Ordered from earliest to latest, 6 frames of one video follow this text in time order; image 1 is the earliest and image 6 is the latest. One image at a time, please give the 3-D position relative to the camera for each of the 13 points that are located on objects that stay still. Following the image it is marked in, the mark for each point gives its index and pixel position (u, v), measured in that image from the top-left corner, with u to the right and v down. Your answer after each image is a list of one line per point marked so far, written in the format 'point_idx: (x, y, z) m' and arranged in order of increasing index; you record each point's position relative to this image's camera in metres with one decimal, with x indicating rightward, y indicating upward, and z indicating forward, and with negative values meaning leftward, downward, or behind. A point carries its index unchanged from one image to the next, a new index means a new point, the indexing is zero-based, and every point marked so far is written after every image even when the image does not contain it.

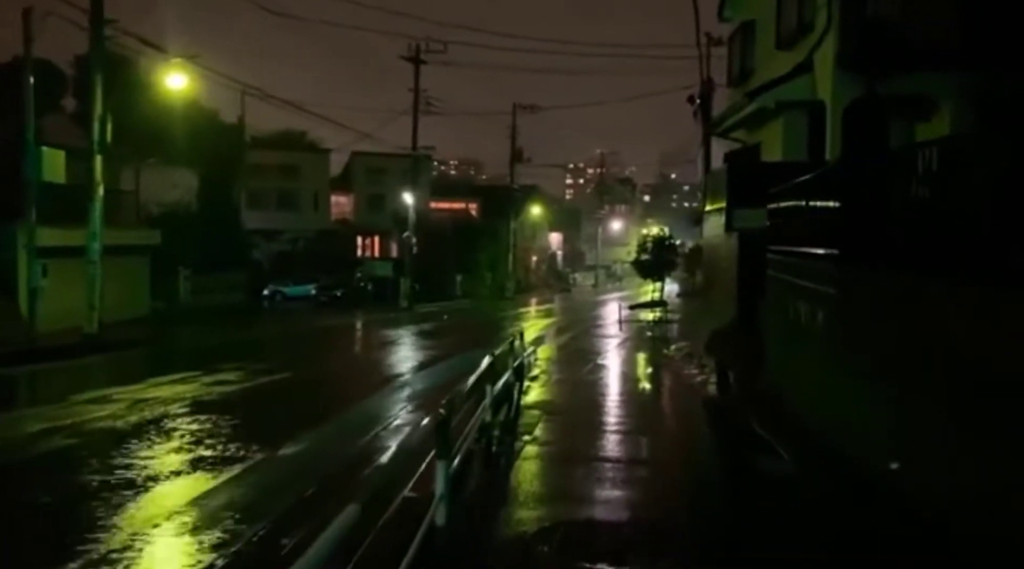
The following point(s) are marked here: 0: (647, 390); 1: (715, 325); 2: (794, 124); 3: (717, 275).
0: (+2.6, -2.1, +16.5) m
1: (+4.6, -1.0, +19.6) m
2: (+5.9, +3.3, +18.0) m
3: (+4.6, +0.2, +19.5) m
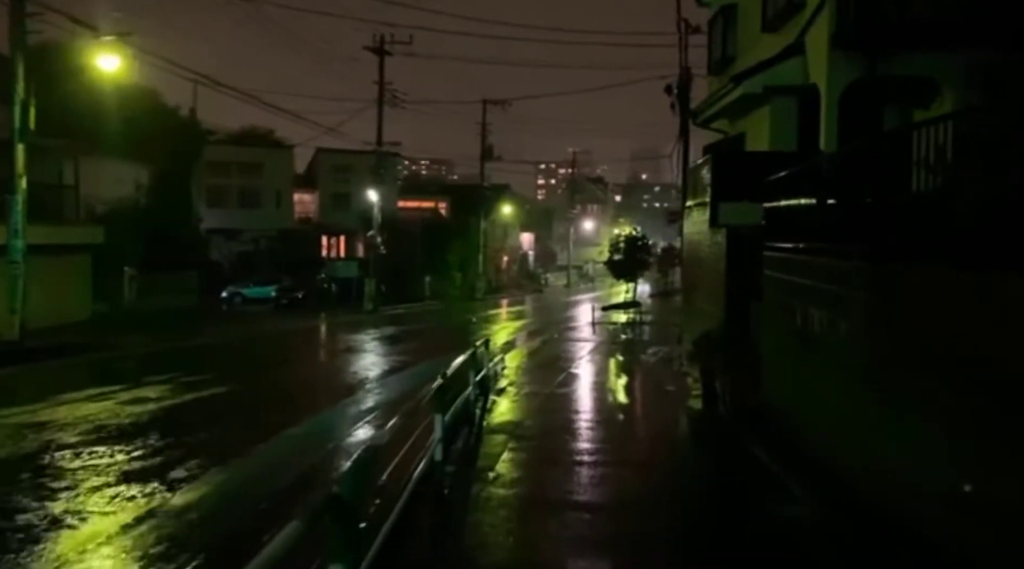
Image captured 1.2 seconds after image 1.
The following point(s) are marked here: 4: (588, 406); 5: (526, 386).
0: (+2.0, -2.1, +15.0) m
1: (+3.9, -1.0, +18.1) m
2: (+5.2, +3.3, +16.6) m
3: (+3.9, +0.2, +18.1) m
4: (+1.3, -2.1, +15.2) m
5: (+0.3, -2.0, +17.0) m
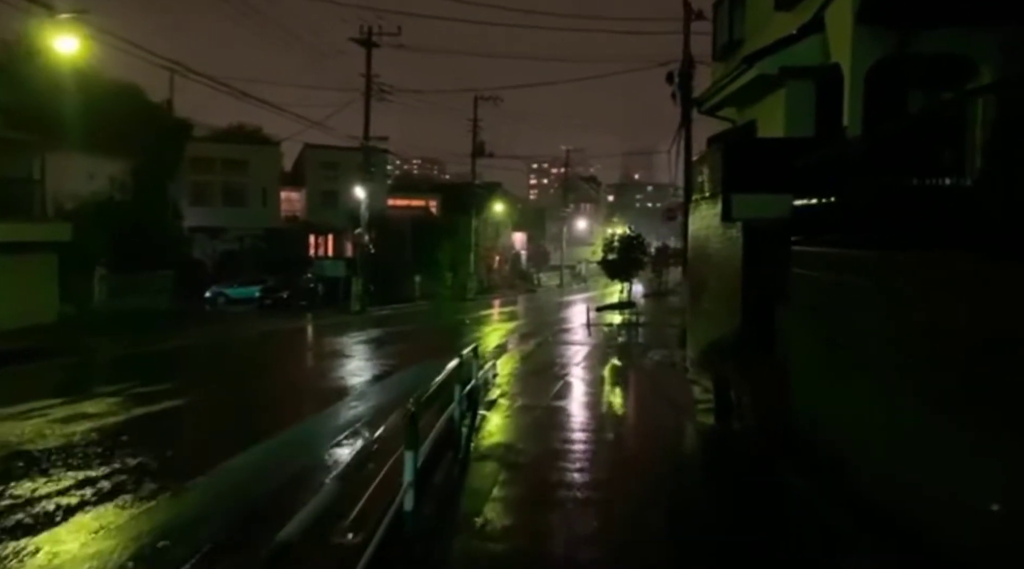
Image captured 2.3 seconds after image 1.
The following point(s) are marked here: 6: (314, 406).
0: (+1.8, -2.1, +13.6) m
1: (+3.7, -1.0, +16.7) m
2: (+5.1, +3.3, +15.2) m
3: (+3.7, +0.2, +16.7) m
4: (+1.1, -2.1, +13.8) m
5: (+0.1, -2.0, +15.5) m
6: (-4.5, -2.8, +19.8) m
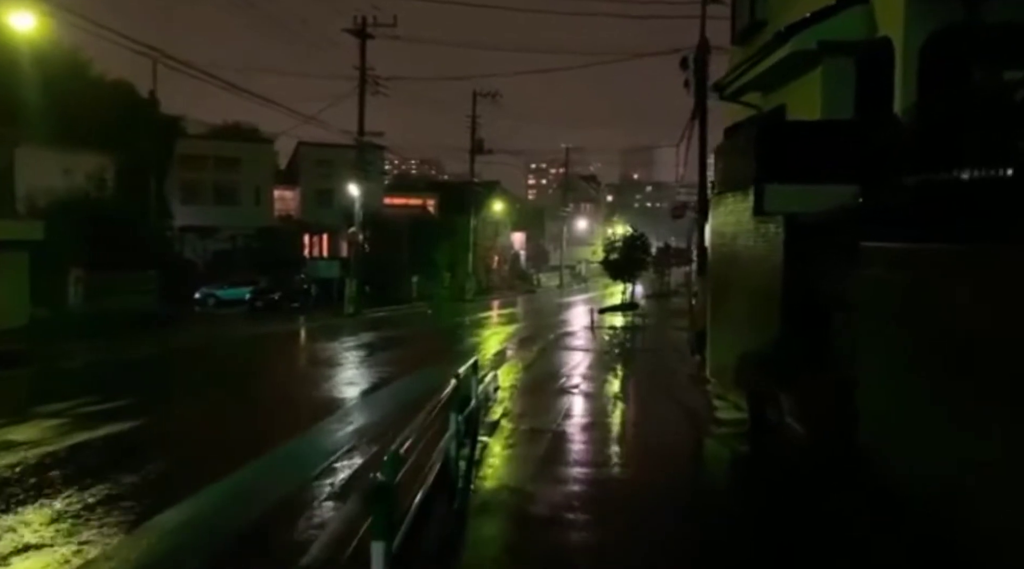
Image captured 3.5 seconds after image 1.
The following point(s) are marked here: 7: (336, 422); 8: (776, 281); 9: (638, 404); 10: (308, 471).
0: (+1.9, -2.1, +11.9) m
1: (+3.7, -1.1, +15.1) m
2: (+5.1, +3.3, +13.6) m
3: (+3.8, +0.2, +15.0) m
4: (+1.2, -2.1, +12.1) m
5: (+0.2, -2.0, +13.9) m
6: (-4.4, -2.8, +18.1) m
7: (-3.6, -2.8, +17.9) m
8: (+3.5, +0.1, +11.3) m
9: (+2.4, -2.2, +15.9) m
10: (-2.9, -2.5, +12.2) m
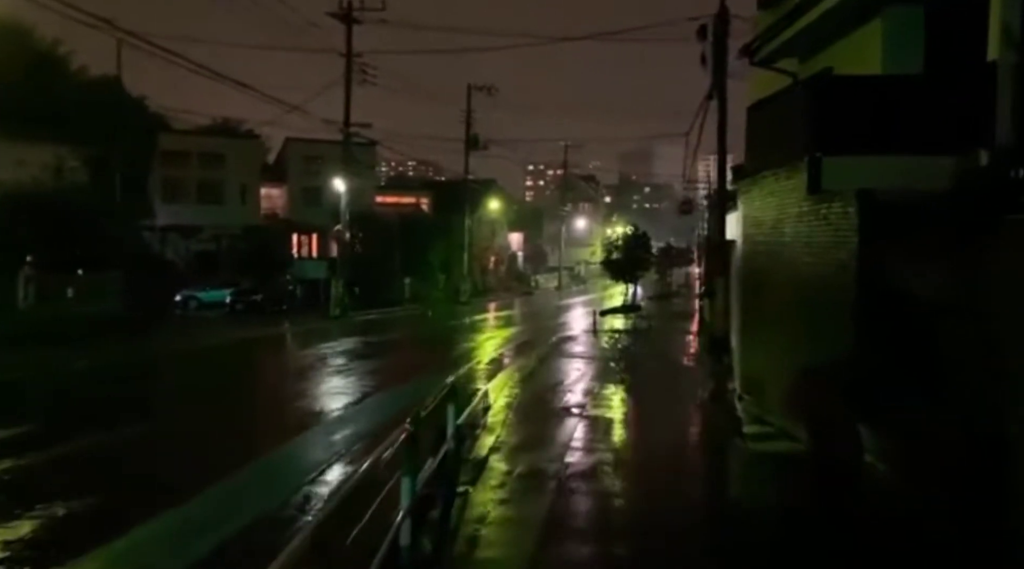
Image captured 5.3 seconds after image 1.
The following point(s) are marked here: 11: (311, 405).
0: (+1.8, -2.1, +9.5) m
1: (+3.7, -1.0, +12.6) m
2: (+5.1, +3.3, +11.1) m
3: (+3.7, +0.2, +12.6) m
4: (+1.1, -2.1, +9.6) m
5: (+0.1, -2.0, +11.4) m
6: (-4.5, -2.8, +15.6) m
7: (-3.7, -2.8, +15.5) m
8: (+3.4, +0.2, +8.9) m
9: (+2.4, -2.1, +13.4) m
10: (-3.0, -2.5, +9.8) m
11: (-4.7, -2.8, +20.0) m
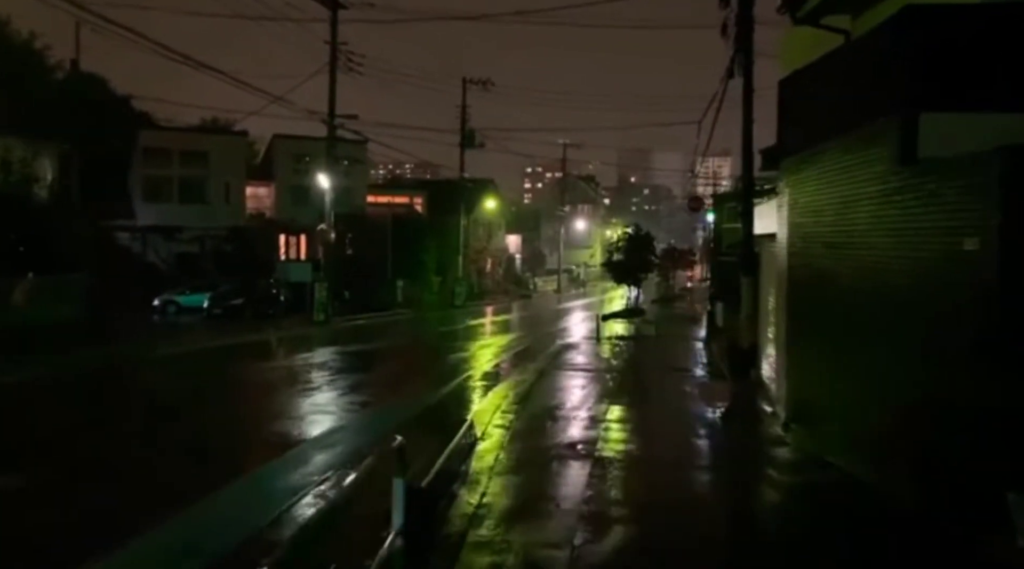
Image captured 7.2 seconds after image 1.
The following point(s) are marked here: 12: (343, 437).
0: (+1.7, -2.1, +7.0) m
1: (+3.6, -1.0, +10.1) m
2: (+5.0, +3.3, +8.6) m
3: (+3.6, +0.2, +10.0) m
4: (+1.0, -2.1, +7.1) m
5: (0.0, -2.0, +8.9) m
6: (-4.6, -2.9, +13.1) m
7: (-3.8, -2.8, +12.9) m
8: (+3.3, +0.1, +6.4) m
9: (+2.3, -2.2, +10.9) m
10: (-3.1, -2.5, +7.2) m
11: (-4.8, -2.8, +17.4) m
12: (-3.4, -2.8, +15.1) m
